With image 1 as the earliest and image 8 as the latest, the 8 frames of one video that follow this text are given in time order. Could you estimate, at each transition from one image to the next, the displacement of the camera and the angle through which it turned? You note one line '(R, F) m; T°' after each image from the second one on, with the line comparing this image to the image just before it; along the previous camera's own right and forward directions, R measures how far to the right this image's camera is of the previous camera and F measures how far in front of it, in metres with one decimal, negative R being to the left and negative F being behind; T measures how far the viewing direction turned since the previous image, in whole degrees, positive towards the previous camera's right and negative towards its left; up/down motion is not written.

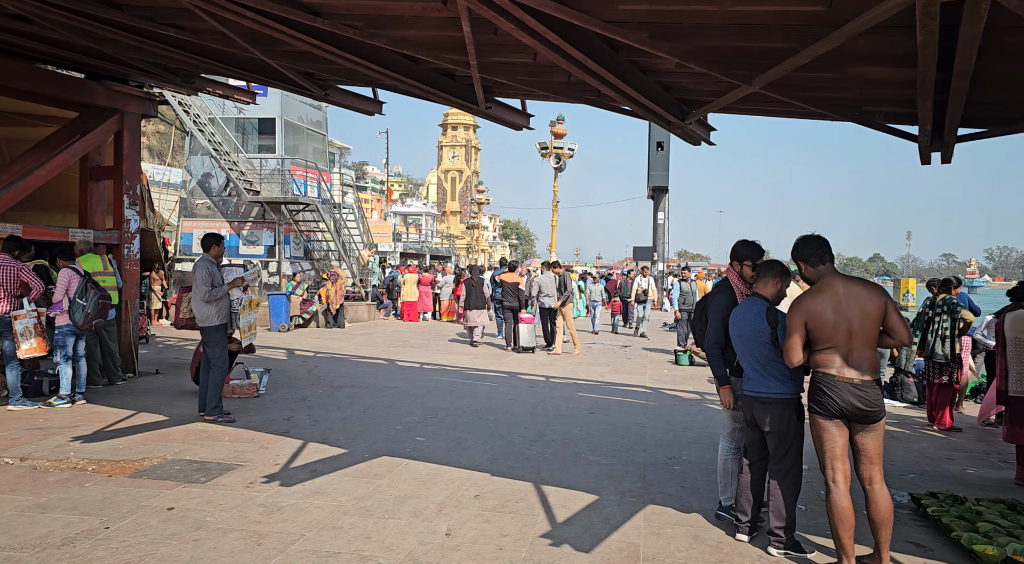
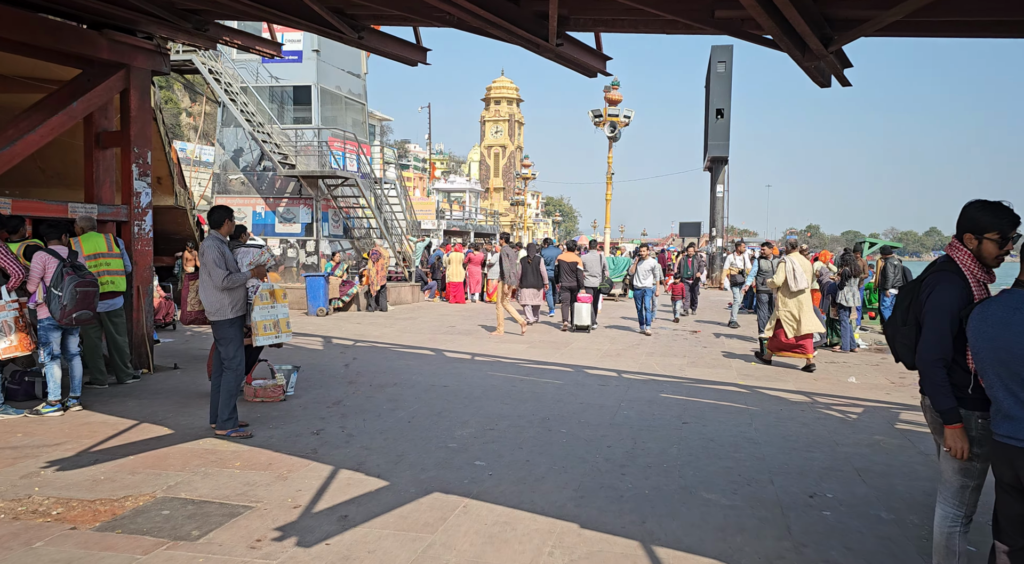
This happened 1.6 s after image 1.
(-0.3, +1.4) m; -4°
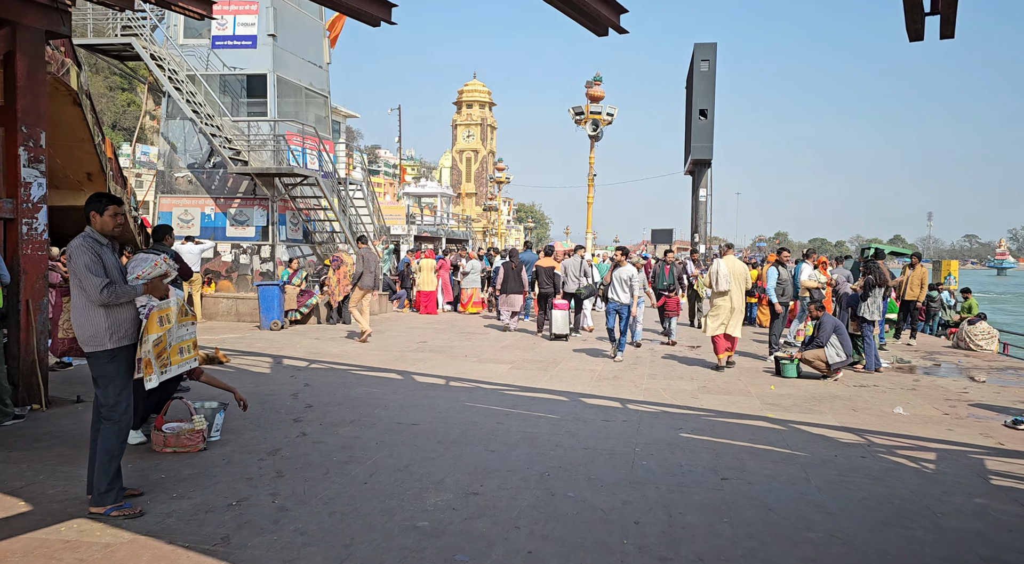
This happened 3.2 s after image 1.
(-0.1, +1.5) m; +2°
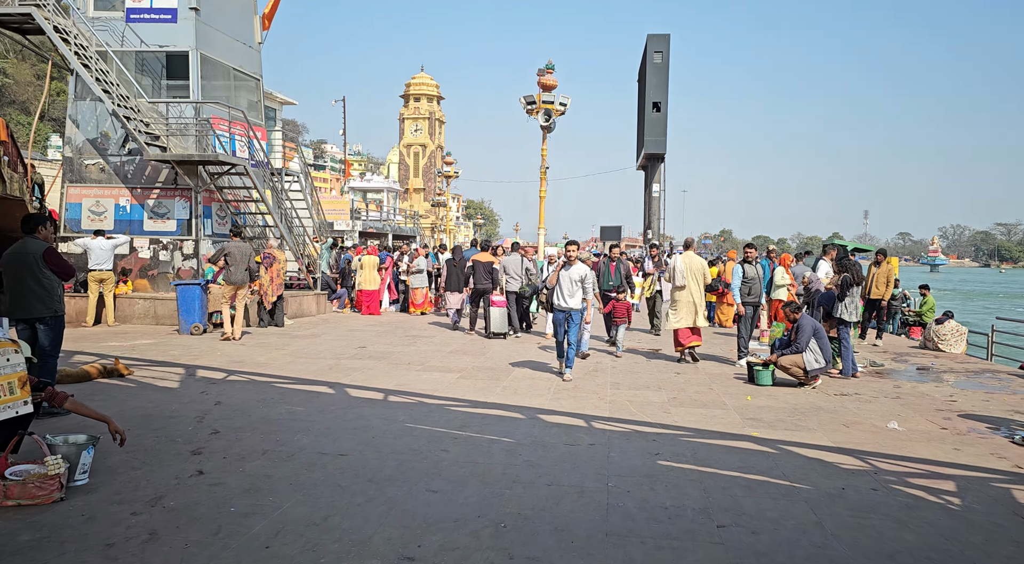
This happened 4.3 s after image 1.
(0.0, +1.0) m; +4°
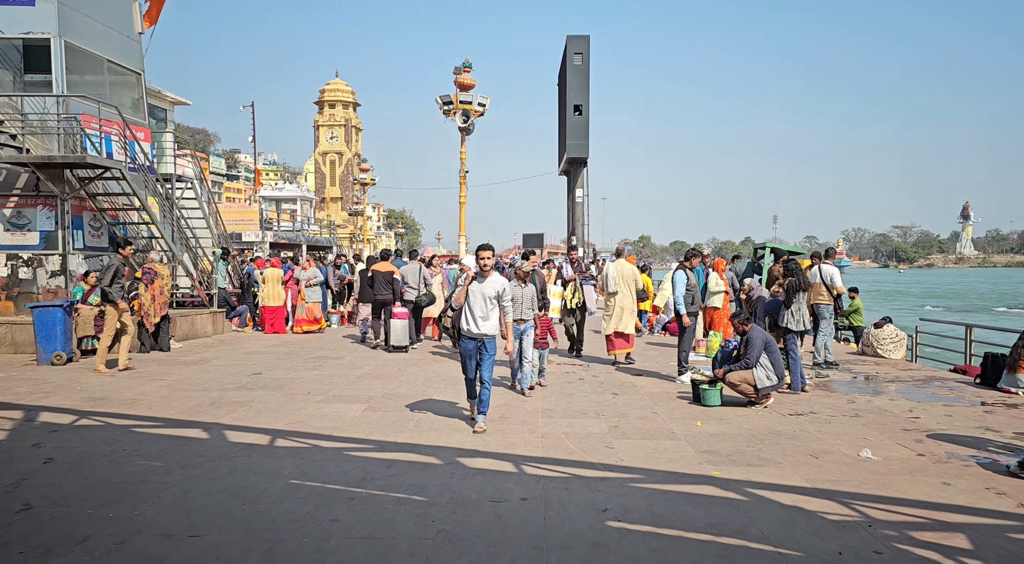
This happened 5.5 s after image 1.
(+0.1, +1.2) m; +6°
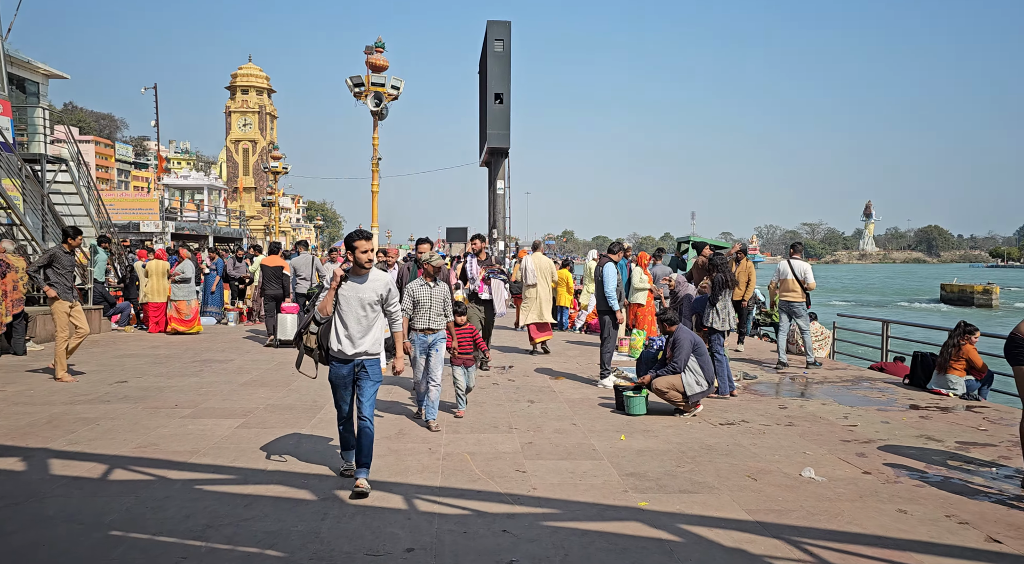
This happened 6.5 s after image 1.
(+0.2, +0.9) m; +6°
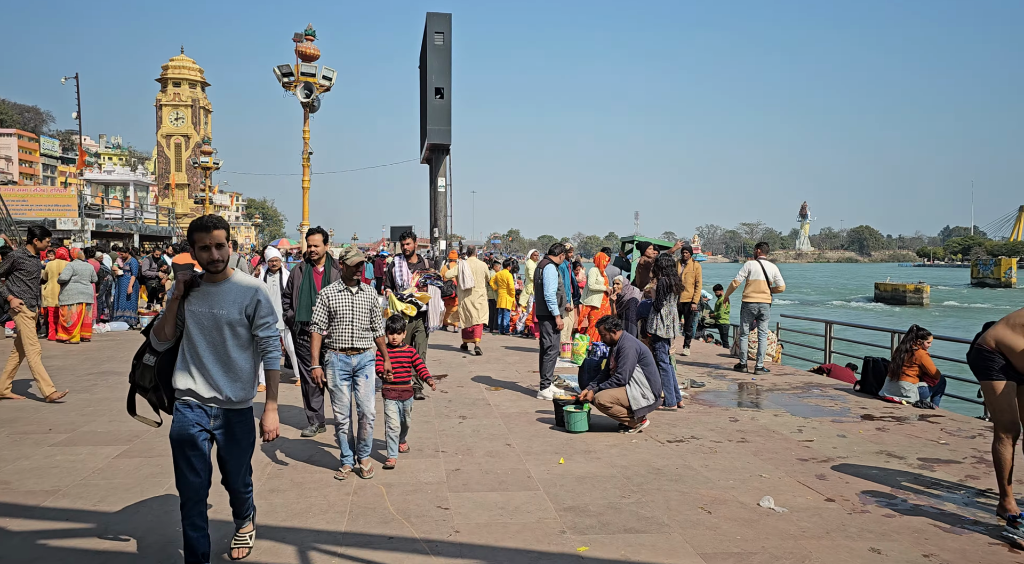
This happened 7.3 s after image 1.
(+0.2, +0.7) m; +5°
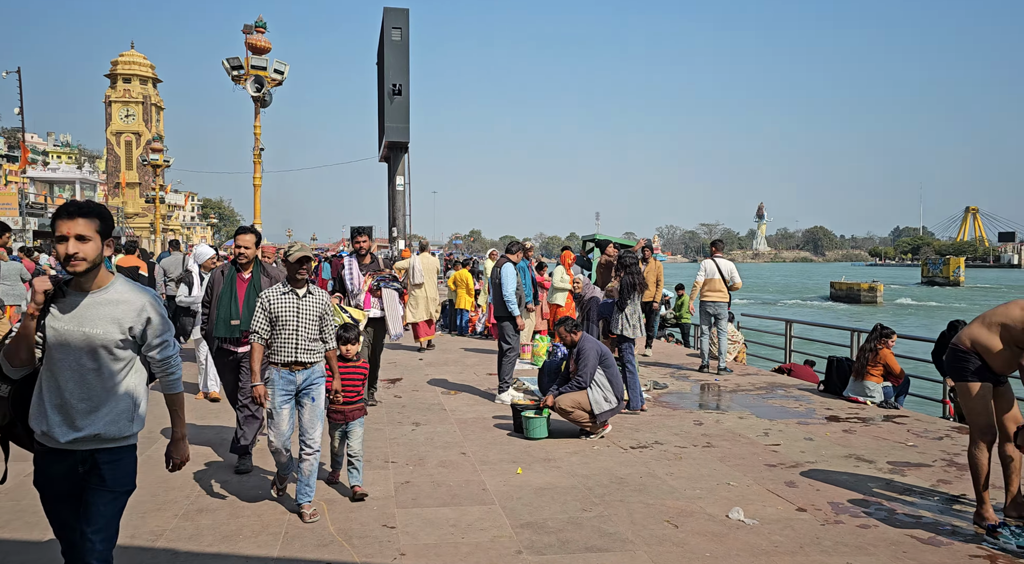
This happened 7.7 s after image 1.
(+0.1, +0.3) m; +3°
